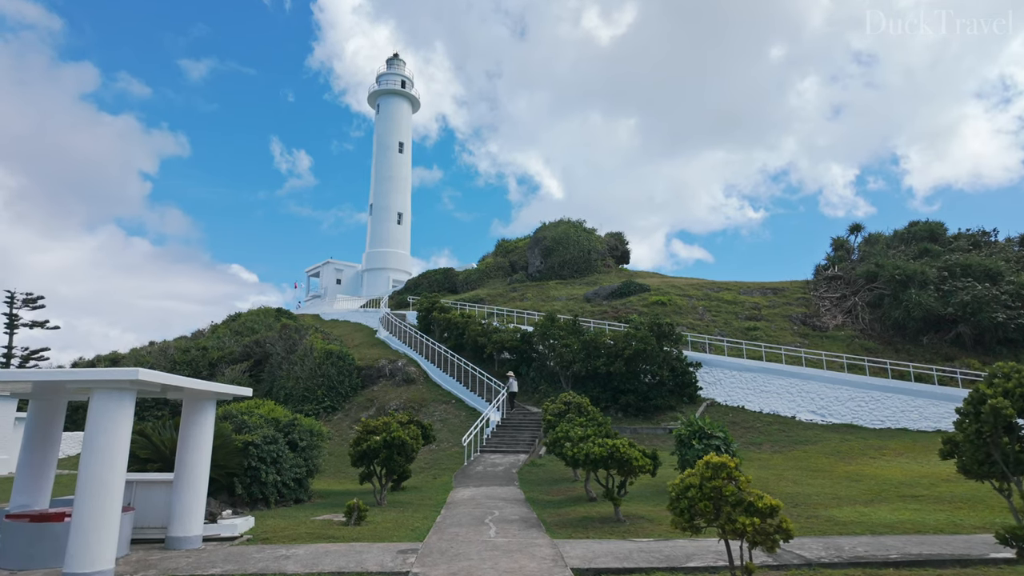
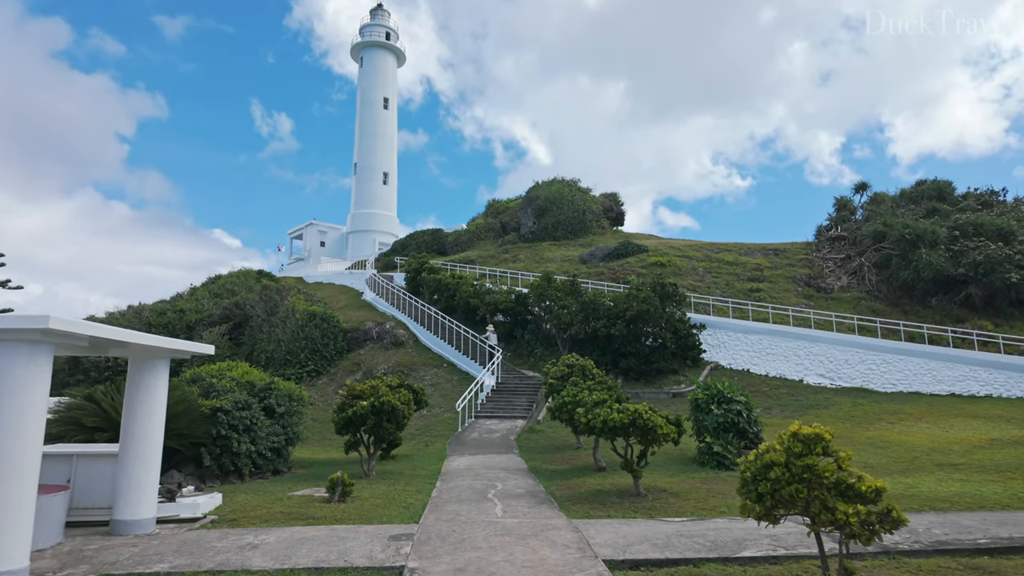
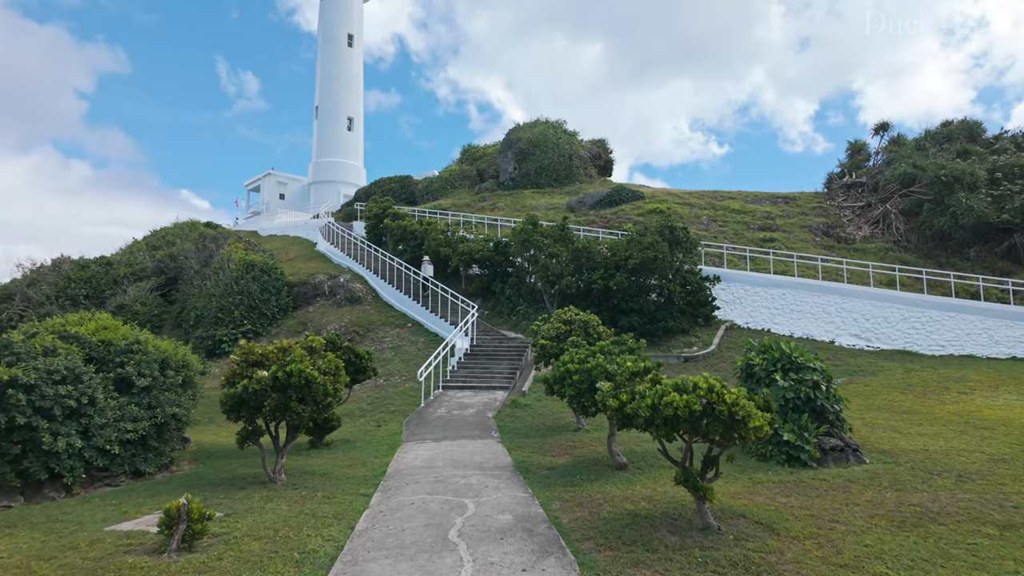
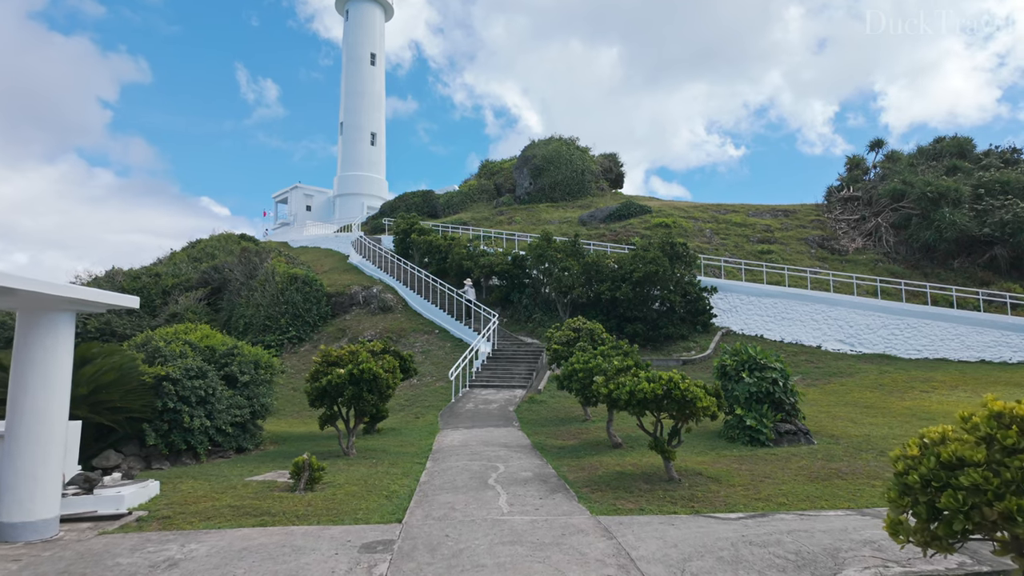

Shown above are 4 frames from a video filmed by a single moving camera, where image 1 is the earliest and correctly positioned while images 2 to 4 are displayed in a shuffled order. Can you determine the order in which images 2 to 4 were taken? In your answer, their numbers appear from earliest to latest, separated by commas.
2, 4, 3
